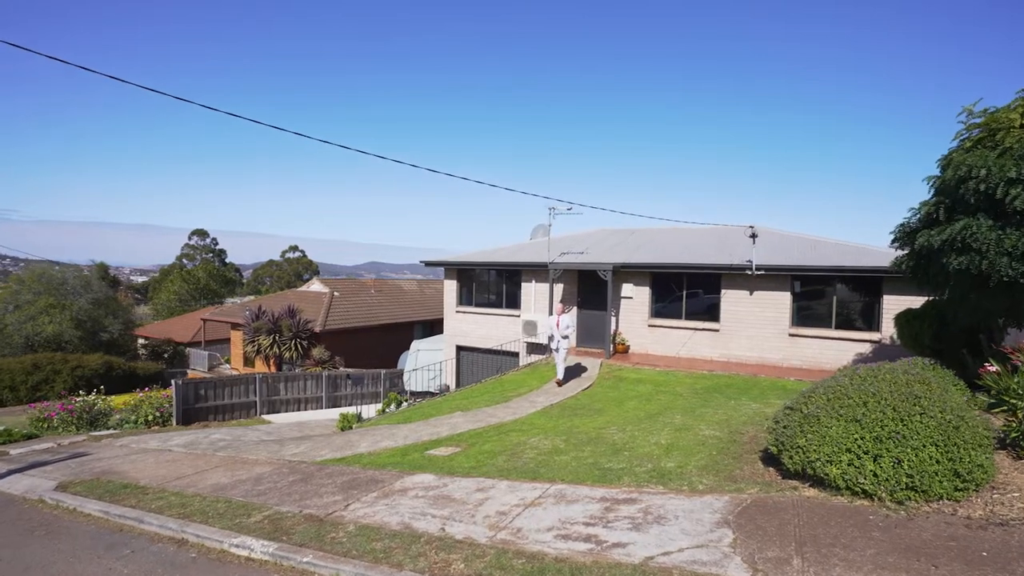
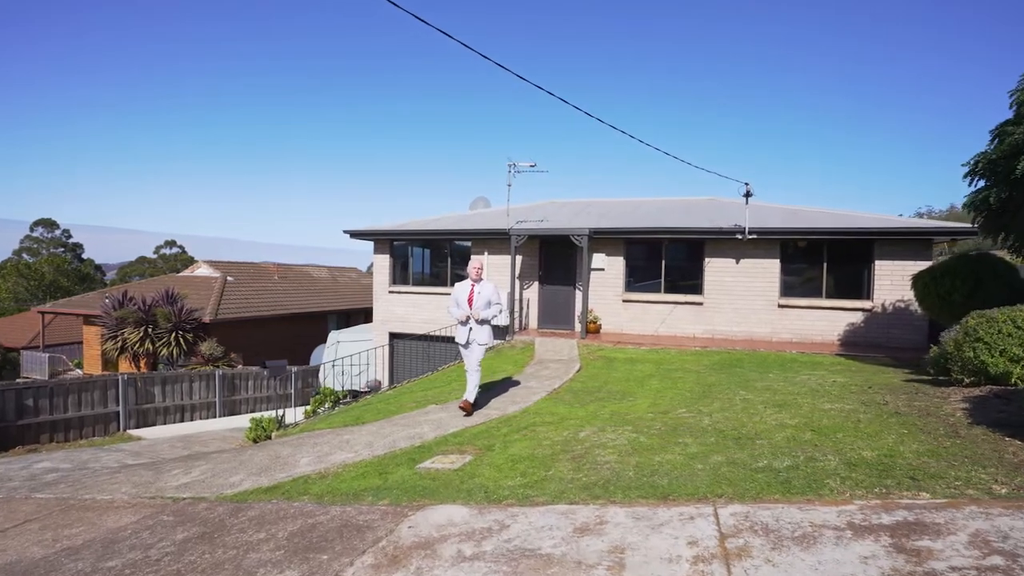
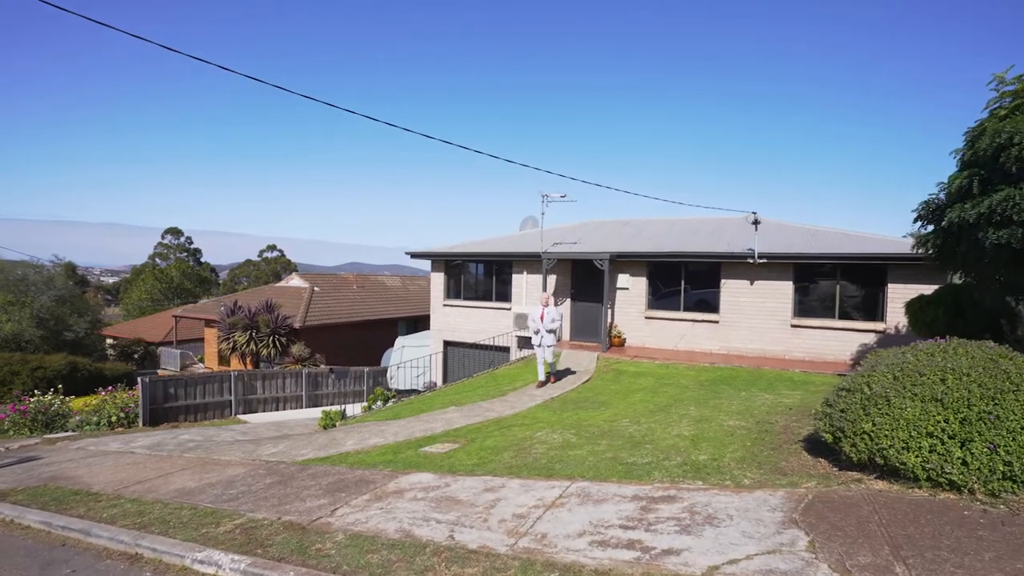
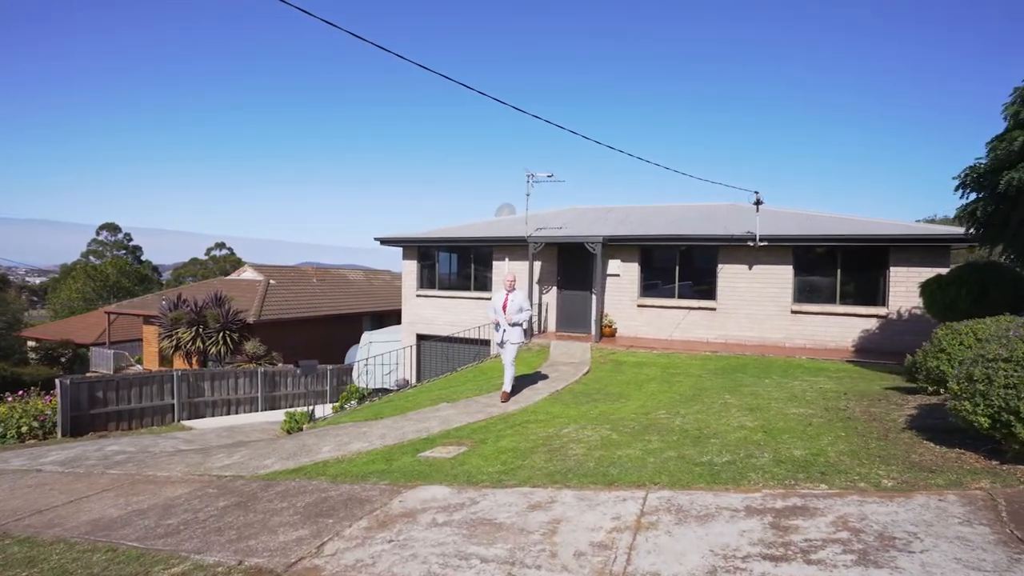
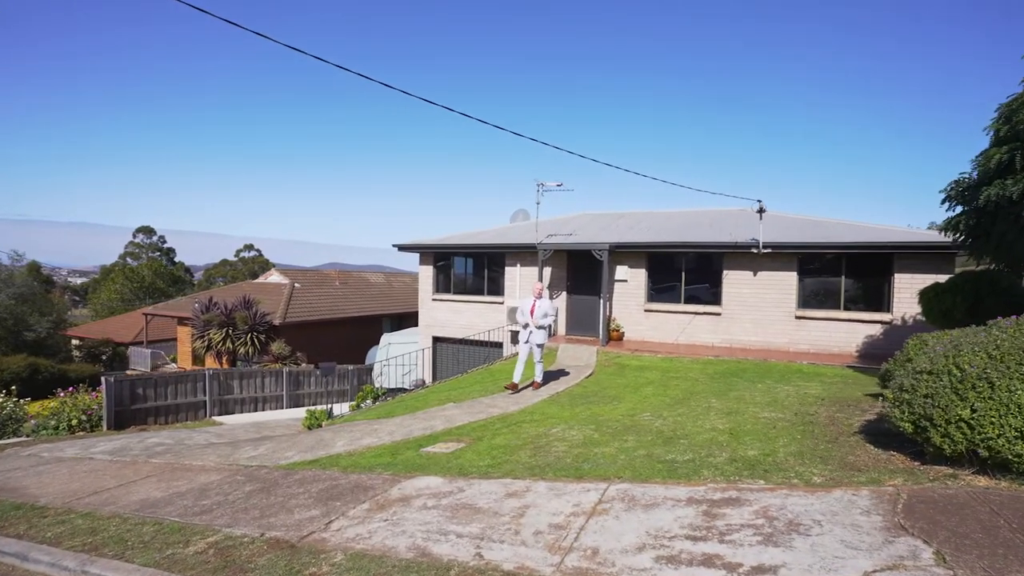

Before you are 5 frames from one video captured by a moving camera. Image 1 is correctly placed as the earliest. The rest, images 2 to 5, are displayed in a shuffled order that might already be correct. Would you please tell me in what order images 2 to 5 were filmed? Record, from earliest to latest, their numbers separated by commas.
3, 5, 4, 2
